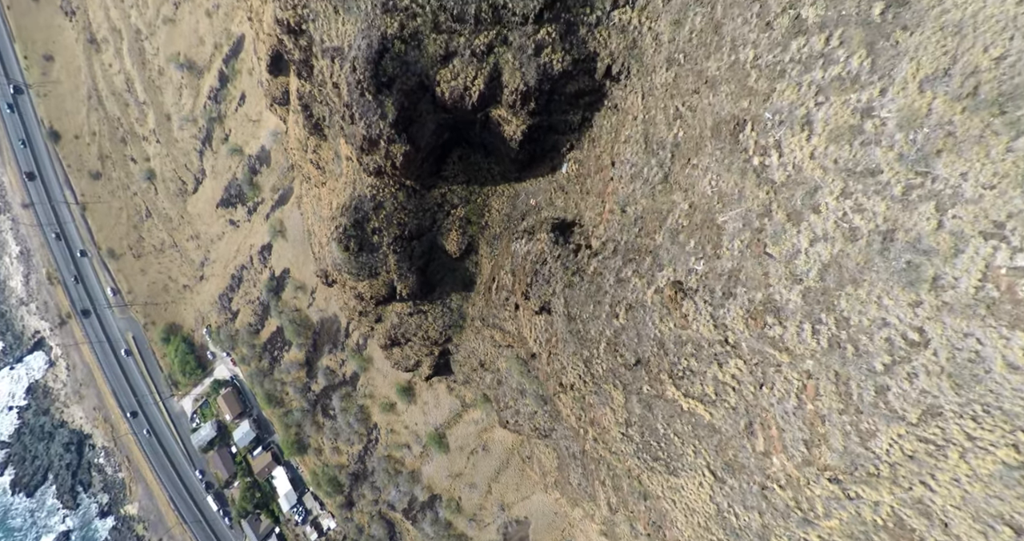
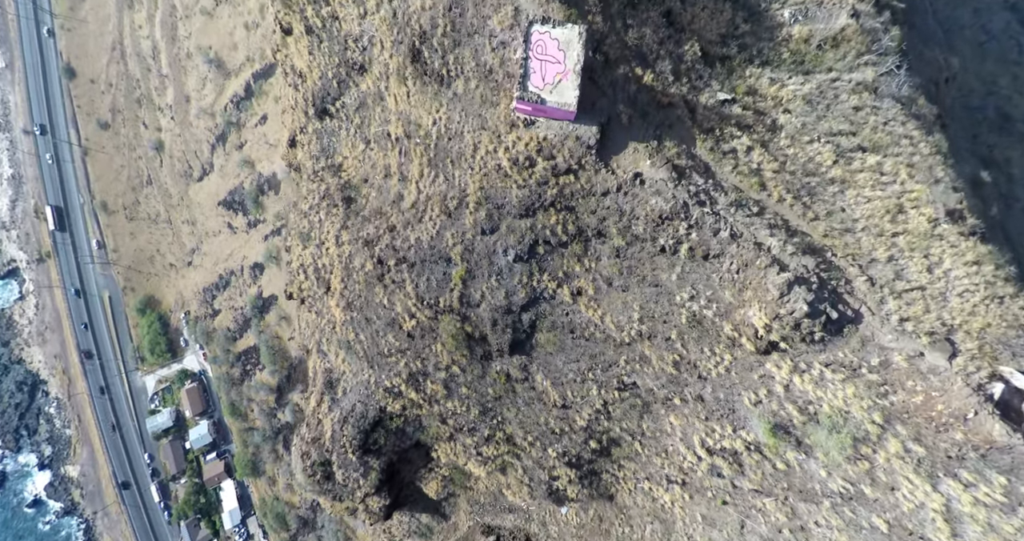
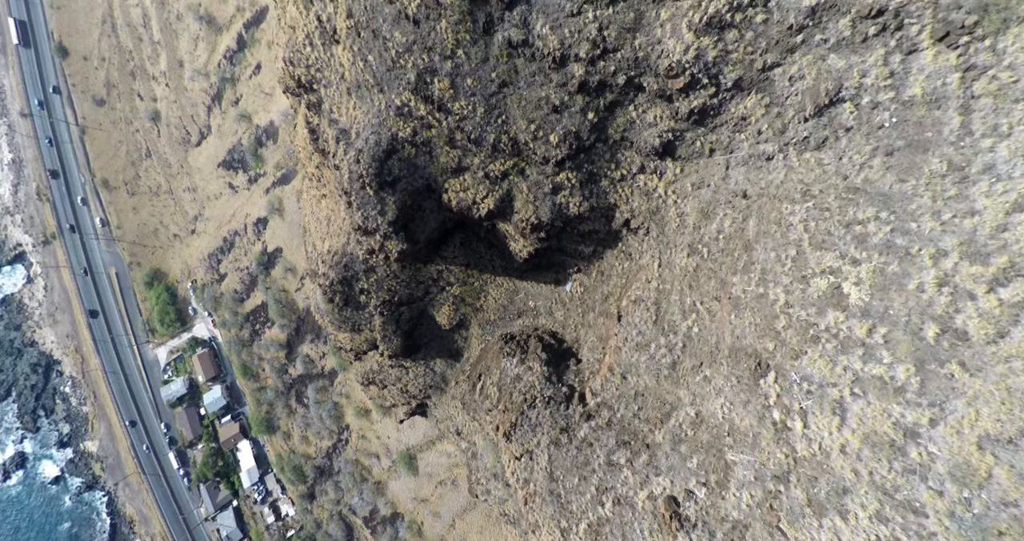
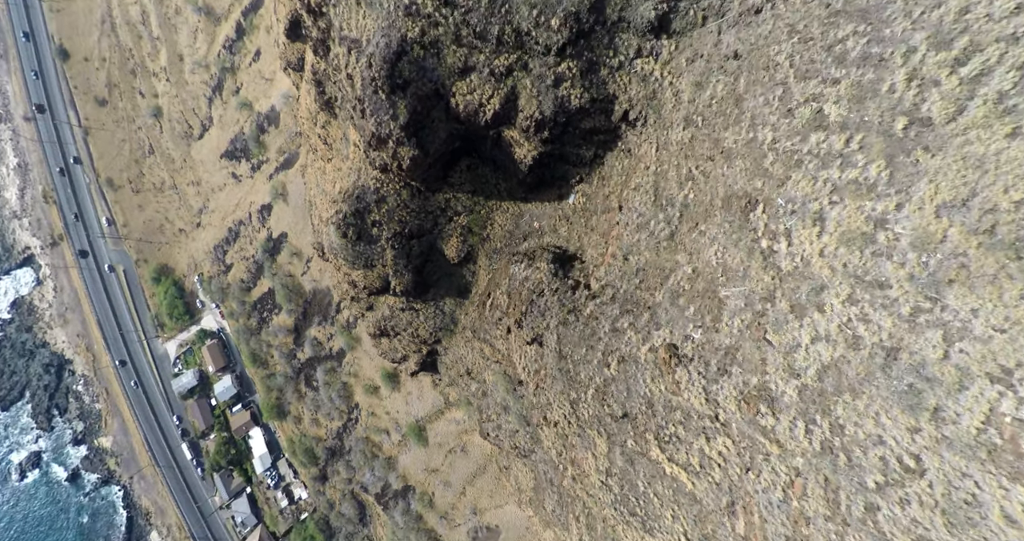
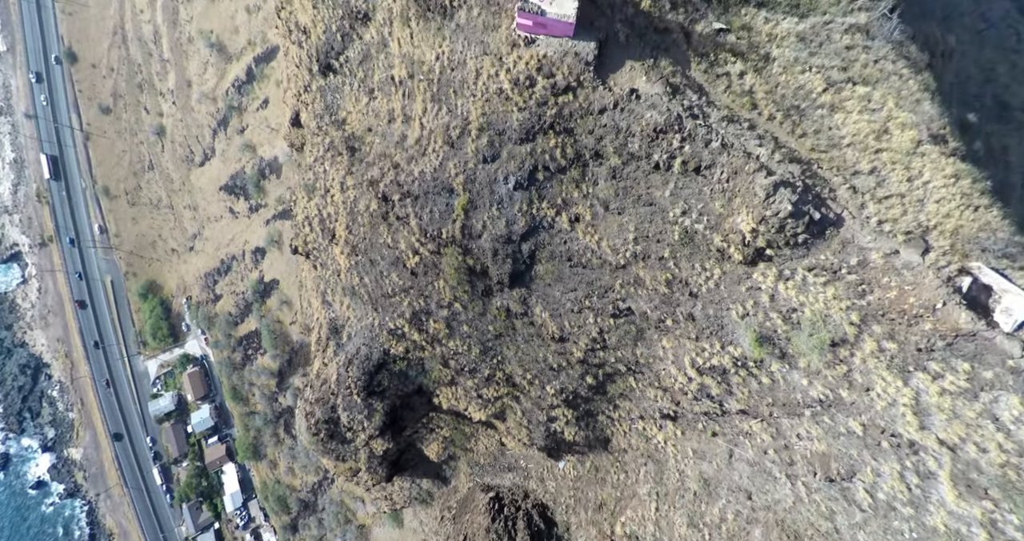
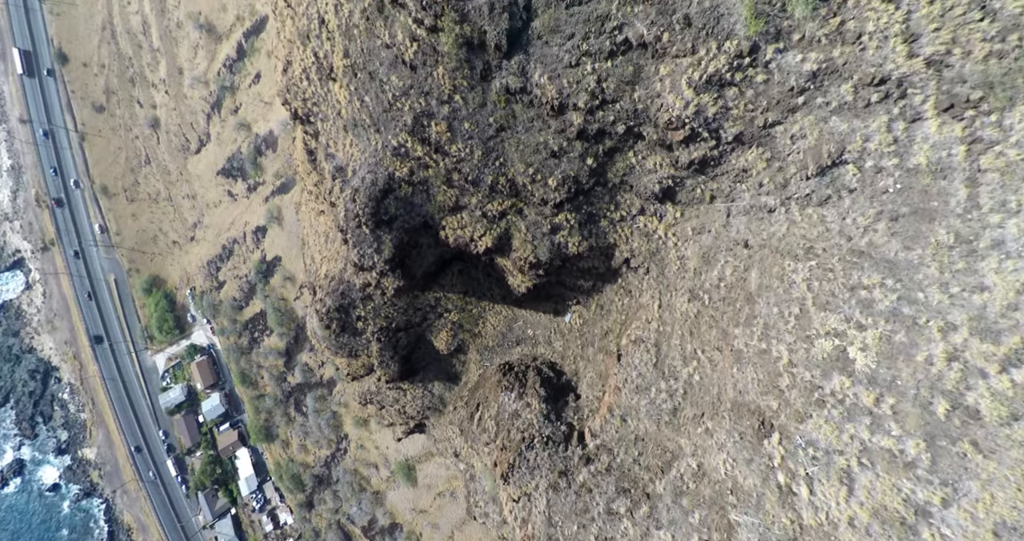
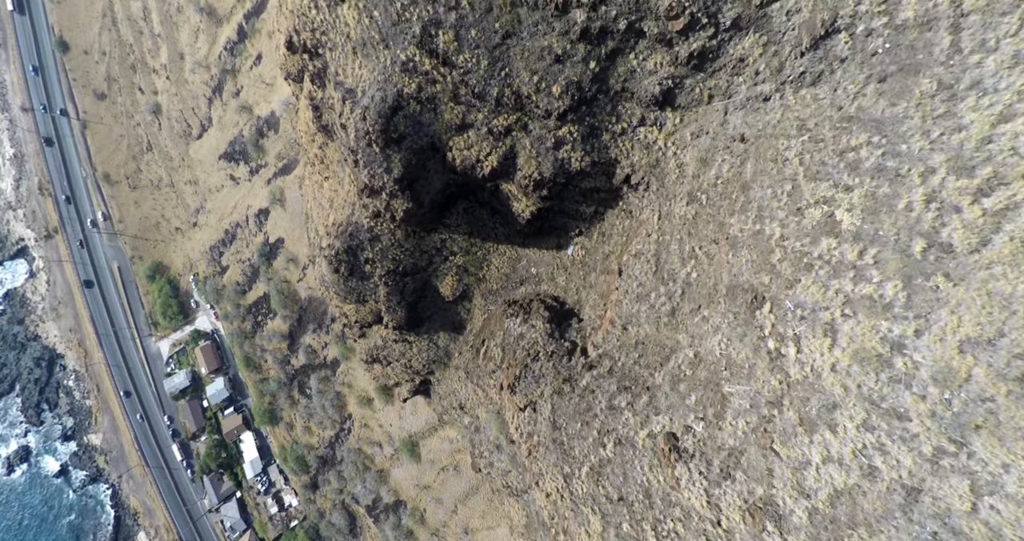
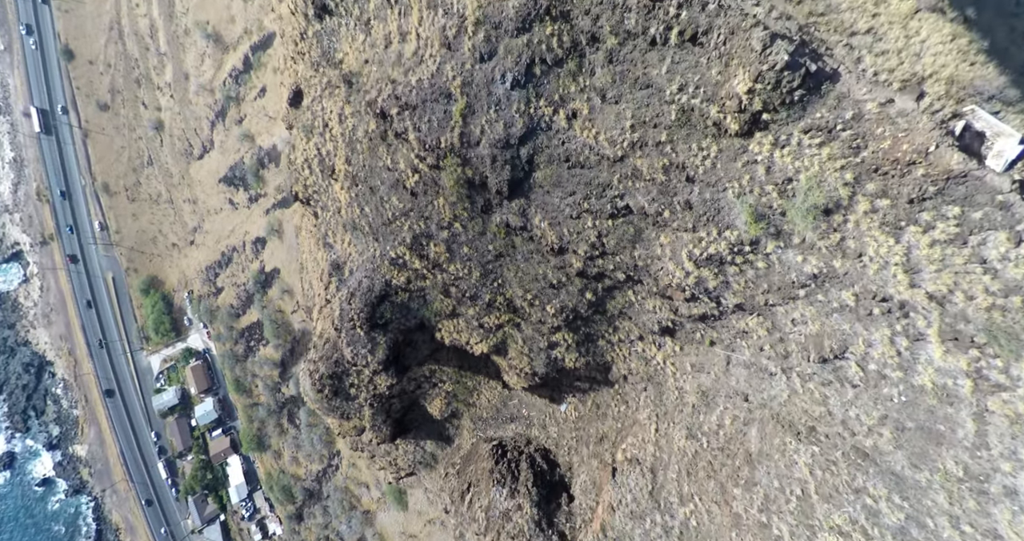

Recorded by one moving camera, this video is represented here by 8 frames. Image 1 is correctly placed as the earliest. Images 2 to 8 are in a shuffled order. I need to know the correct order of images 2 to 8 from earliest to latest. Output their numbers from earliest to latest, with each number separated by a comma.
4, 7, 3, 6, 8, 5, 2
